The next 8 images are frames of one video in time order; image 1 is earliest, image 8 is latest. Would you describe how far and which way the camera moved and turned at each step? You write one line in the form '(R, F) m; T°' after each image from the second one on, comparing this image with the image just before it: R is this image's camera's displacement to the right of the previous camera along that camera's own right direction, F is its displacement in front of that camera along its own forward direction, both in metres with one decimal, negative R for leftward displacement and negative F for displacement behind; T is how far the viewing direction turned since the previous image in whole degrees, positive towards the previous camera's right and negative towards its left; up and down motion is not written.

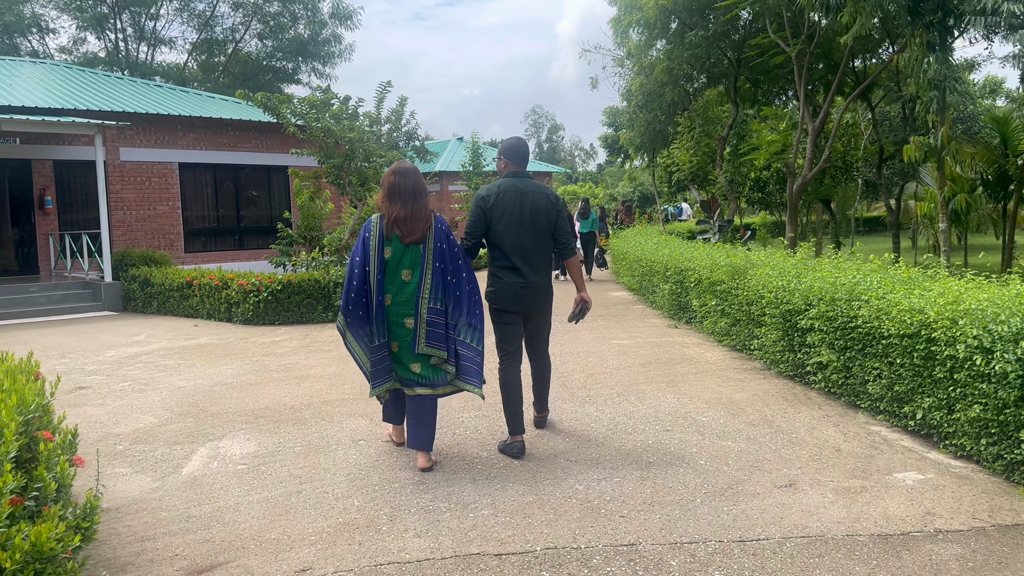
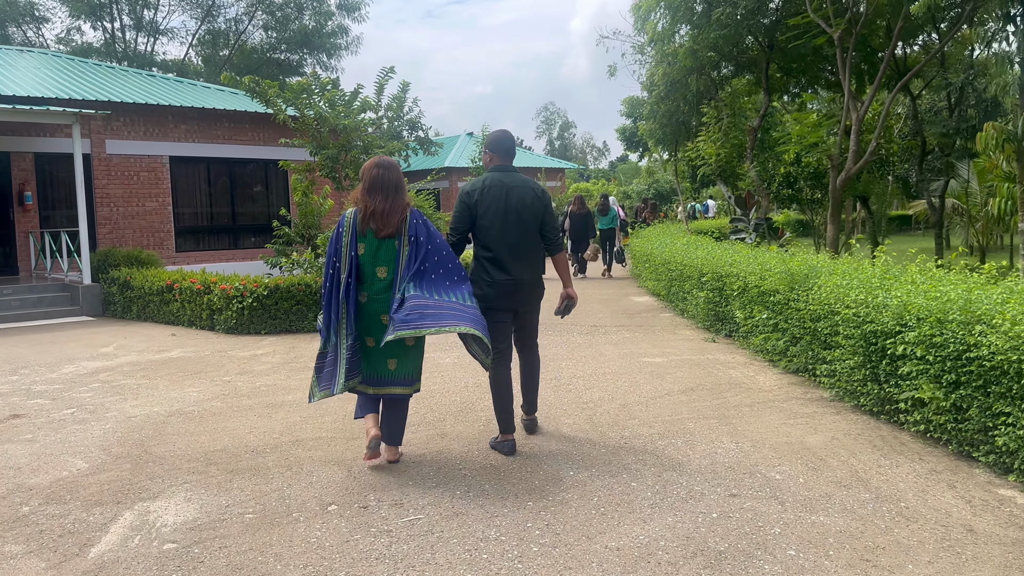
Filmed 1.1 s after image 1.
(0.0, +1.1) m; -1°
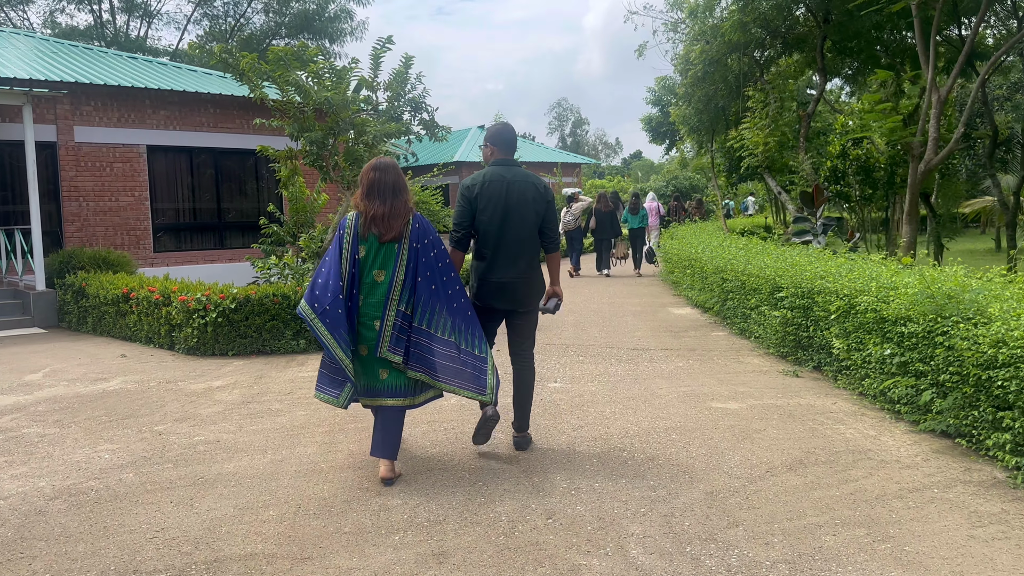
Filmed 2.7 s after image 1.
(-0.1, +1.7) m; -1°
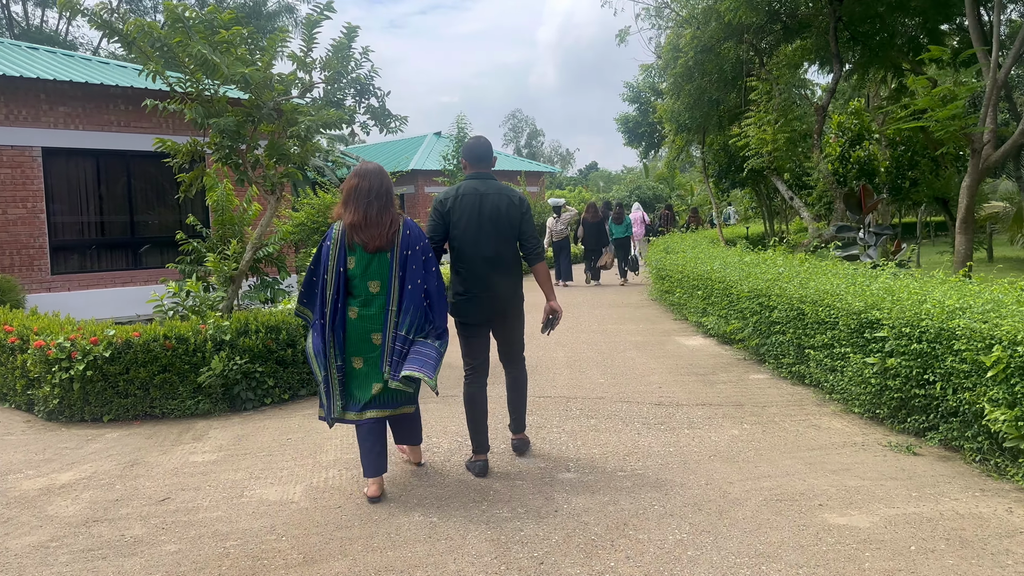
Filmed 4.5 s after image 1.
(-0.2, +2.0) m; +3°
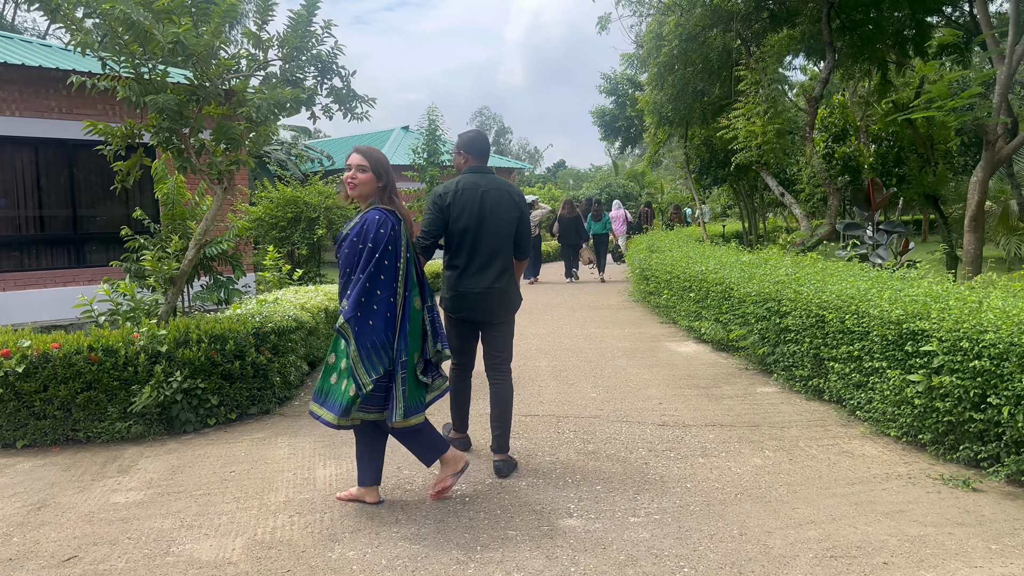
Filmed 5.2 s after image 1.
(-0.1, +0.7) m; +2°
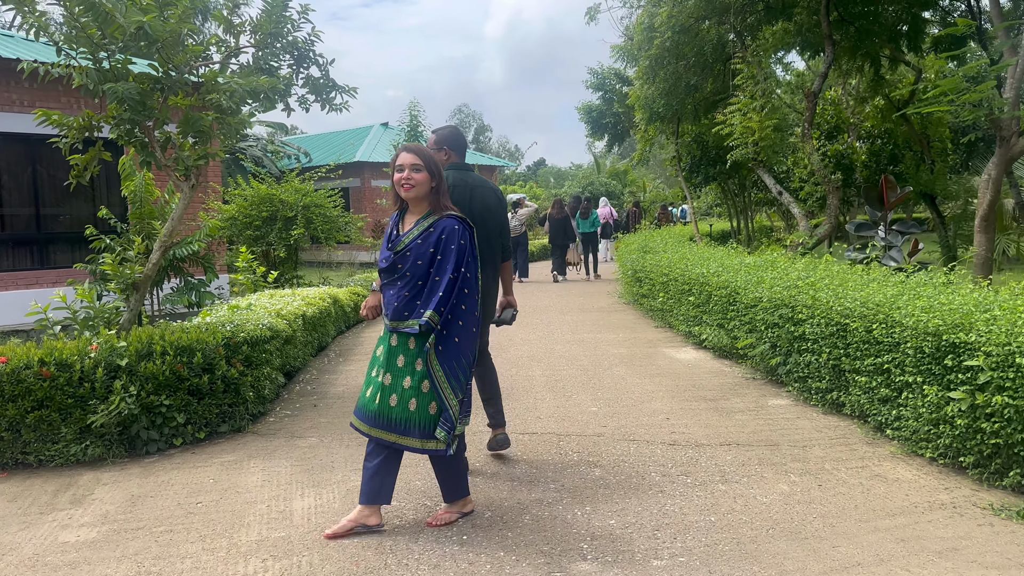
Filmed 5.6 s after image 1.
(-0.1, +0.4) m; +1°
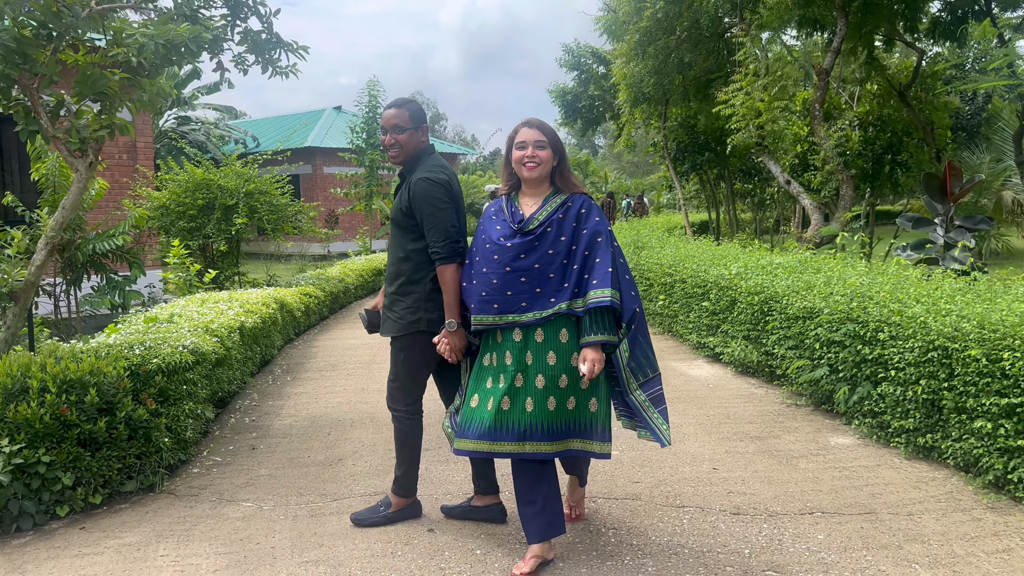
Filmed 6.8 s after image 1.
(-0.2, +1.2) m; +3°
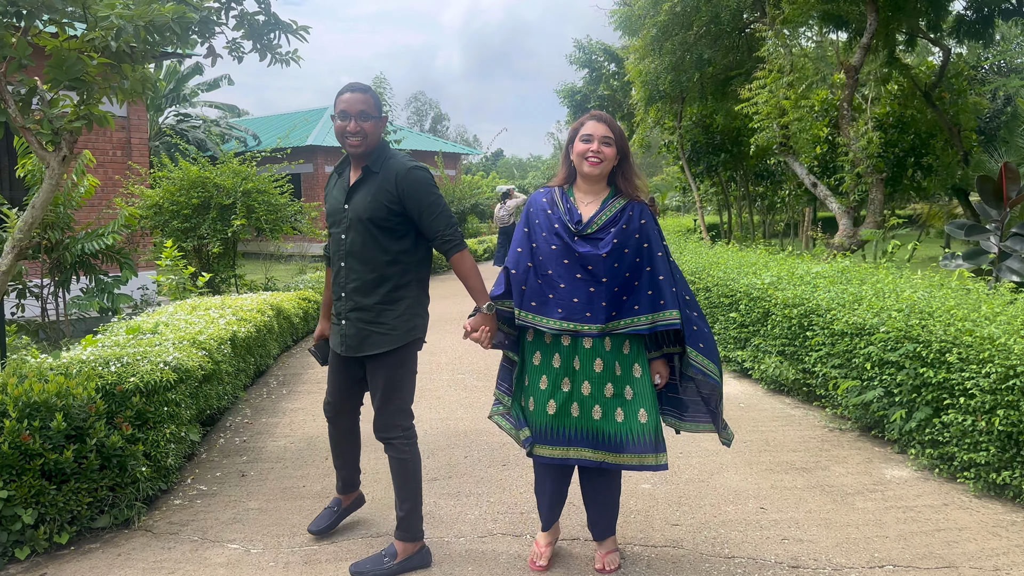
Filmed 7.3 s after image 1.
(-0.1, +0.4) m; 0°
